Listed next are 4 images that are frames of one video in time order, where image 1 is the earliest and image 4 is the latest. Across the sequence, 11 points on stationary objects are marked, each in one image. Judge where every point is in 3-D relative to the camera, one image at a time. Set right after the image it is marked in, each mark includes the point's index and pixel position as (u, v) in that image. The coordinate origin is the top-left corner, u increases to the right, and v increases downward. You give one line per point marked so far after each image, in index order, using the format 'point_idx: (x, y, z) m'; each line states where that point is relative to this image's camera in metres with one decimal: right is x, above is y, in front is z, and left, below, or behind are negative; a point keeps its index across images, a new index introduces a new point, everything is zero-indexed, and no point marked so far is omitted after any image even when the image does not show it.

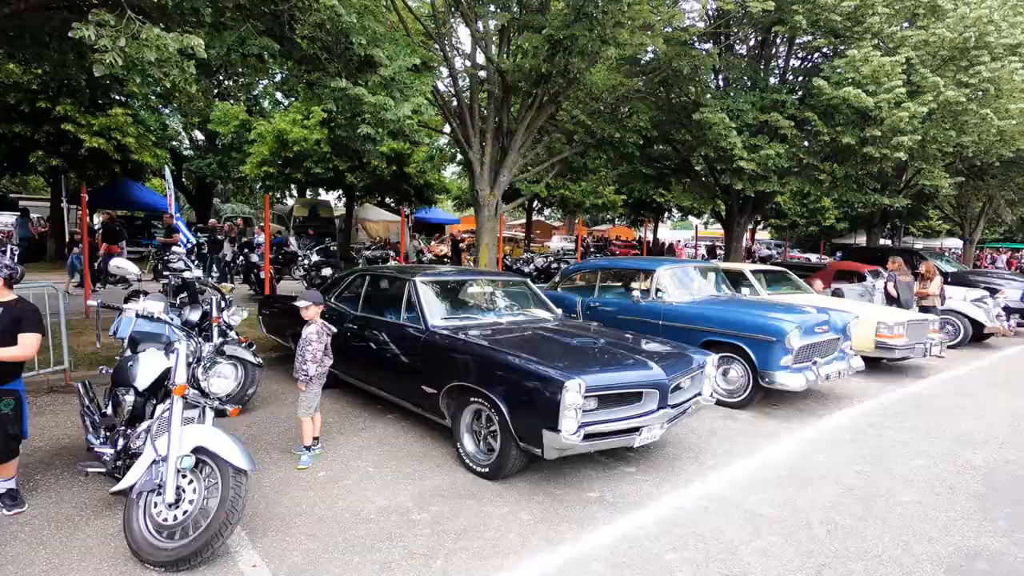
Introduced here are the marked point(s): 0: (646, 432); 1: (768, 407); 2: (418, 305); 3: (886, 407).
0: (+1.0, -1.0, +4.1) m
1: (+3.0, -1.4, +6.6) m
2: (-0.9, -0.2, +5.3) m
3: (+4.5, -1.4, +6.8) m
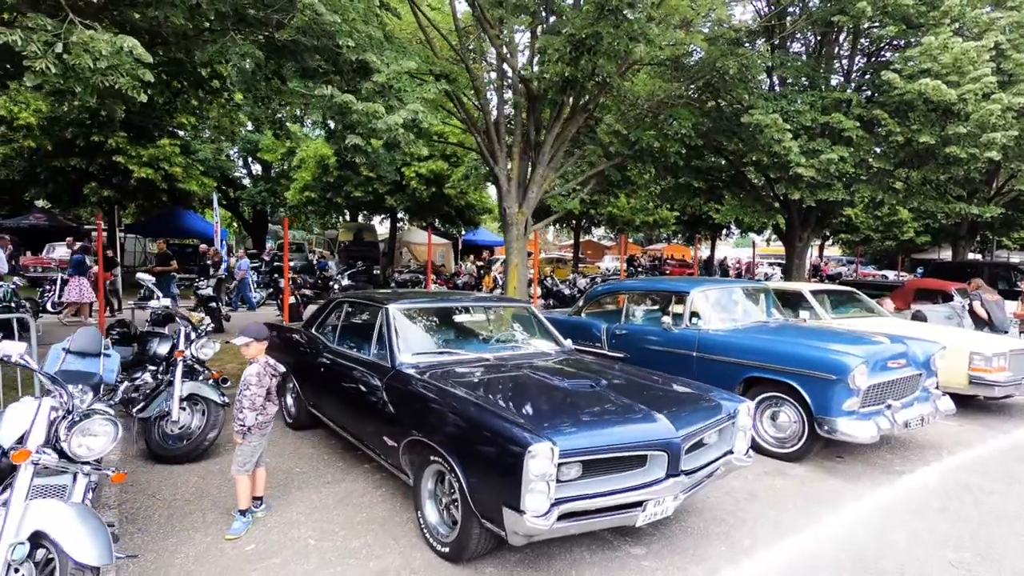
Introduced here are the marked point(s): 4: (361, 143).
0: (+0.8, -1.2, +3.1) m
1: (+3.1, -1.6, +5.4) m
2: (-0.9, -0.4, +4.6) m
3: (+4.6, -1.7, +5.4) m
4: (-1.7, +1.6, +6.3) m
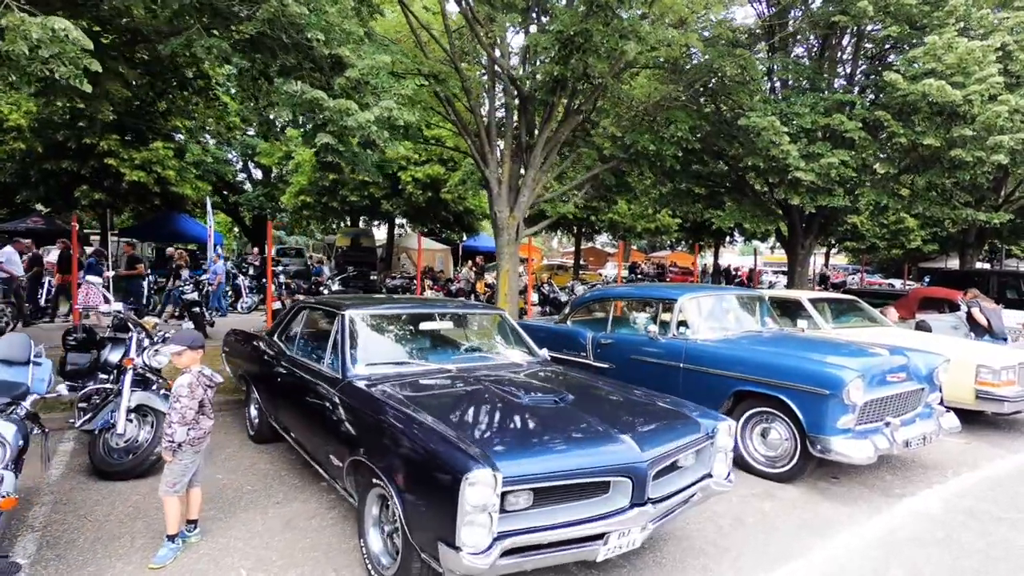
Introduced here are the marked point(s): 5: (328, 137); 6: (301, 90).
0: (+0.5, -1.2, +2.8) m
1: (+2.8, -1.7, +5.0) m
2: (-1.2, -0.4, +4.2) m
3: (+4.3, -1.8, +5.0) m
4: (-1.9, +1.6, +6.1) m
5: (-2.0, +1.6, +5.9) m
6: (-2.2, +2.1, +6.0) m
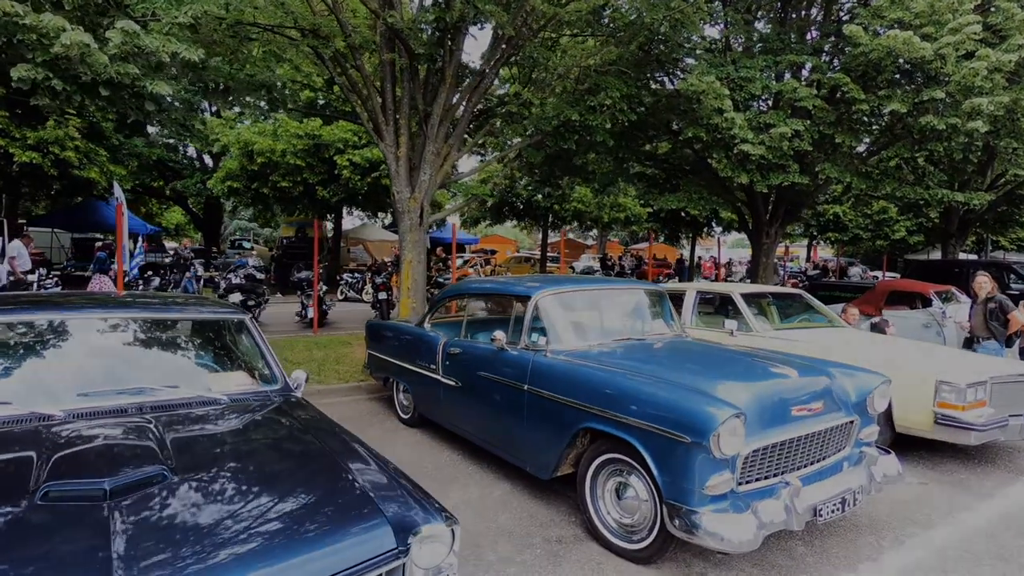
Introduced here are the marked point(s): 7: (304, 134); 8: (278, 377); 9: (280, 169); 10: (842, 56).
0: (-1.1, -1.2, +1.2) m
1: (+1.2, -1.7, +3.5) m
2: (-2.8, -0.4, +2.7) m
3: (+2.8, -1.7, +3.5) m
4: (-3.5, +1.6, +4.4) m
5: (-3.6, +1.7, +4.3) m
6: (-3.8, +2.2, +4.3) m
7: (-6.7, +5.0, +18.2) m
8: (-1.4, -0.5, +3.4) m
9: (-7.6, +3.8, +18.3) m
10: (+5.9, +4.2, +10.1) m
